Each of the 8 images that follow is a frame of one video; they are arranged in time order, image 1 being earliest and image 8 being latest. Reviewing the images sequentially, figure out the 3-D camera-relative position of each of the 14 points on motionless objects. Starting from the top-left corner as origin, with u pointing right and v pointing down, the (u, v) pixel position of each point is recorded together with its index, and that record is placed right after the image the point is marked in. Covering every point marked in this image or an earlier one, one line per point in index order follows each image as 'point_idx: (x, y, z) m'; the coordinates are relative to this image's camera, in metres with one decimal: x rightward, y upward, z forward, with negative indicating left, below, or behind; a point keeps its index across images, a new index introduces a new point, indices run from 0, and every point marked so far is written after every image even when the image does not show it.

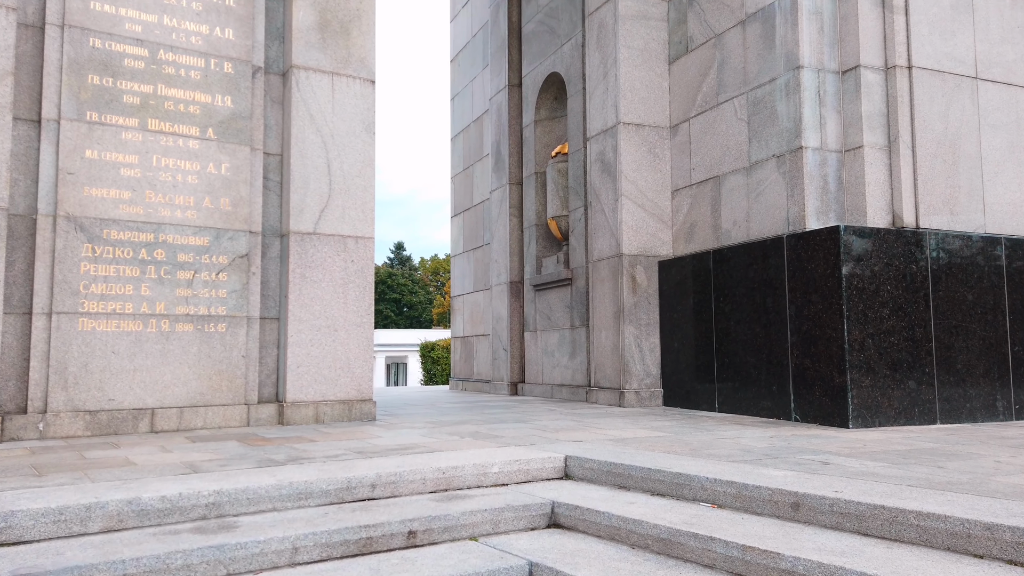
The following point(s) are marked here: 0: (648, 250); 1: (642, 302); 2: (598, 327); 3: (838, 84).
0: (+2.3, +0.6, +12.5) m
1: (+2.2, -0.2, +12.4) m
2: (+1.5, -0.7, +13.0) m
3: (+4.6, +2.9, +10.4) m
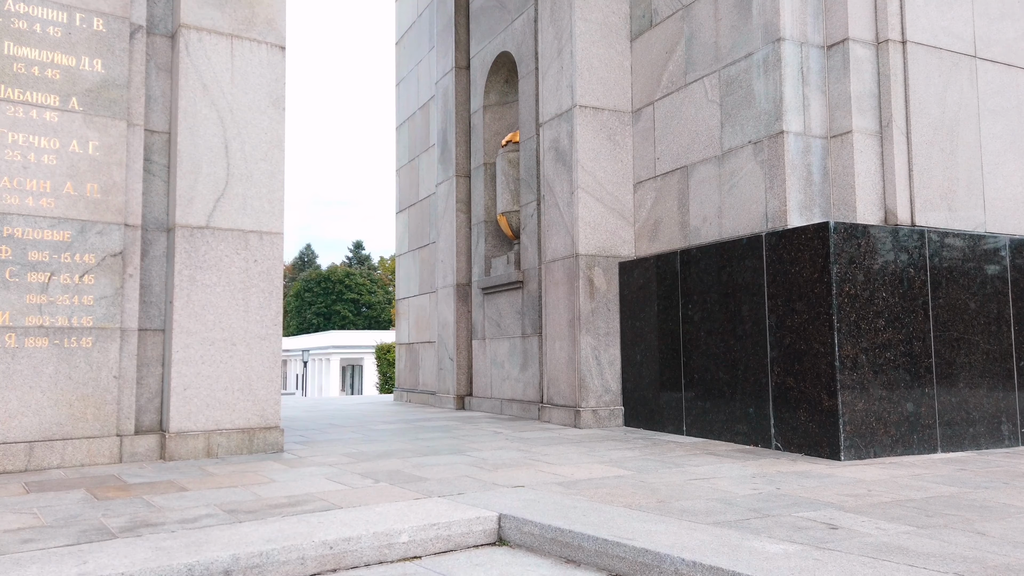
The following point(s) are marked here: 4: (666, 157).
0: (+1.4, +0.6, +11.1) m
1: (+1.3, -0.3, +10.9) m
2: (+0.6, -0.8, +11.5) m
3: (+3.8, +2.8, +9.1) m
4: (+2.2, +1.9, +10.7) m
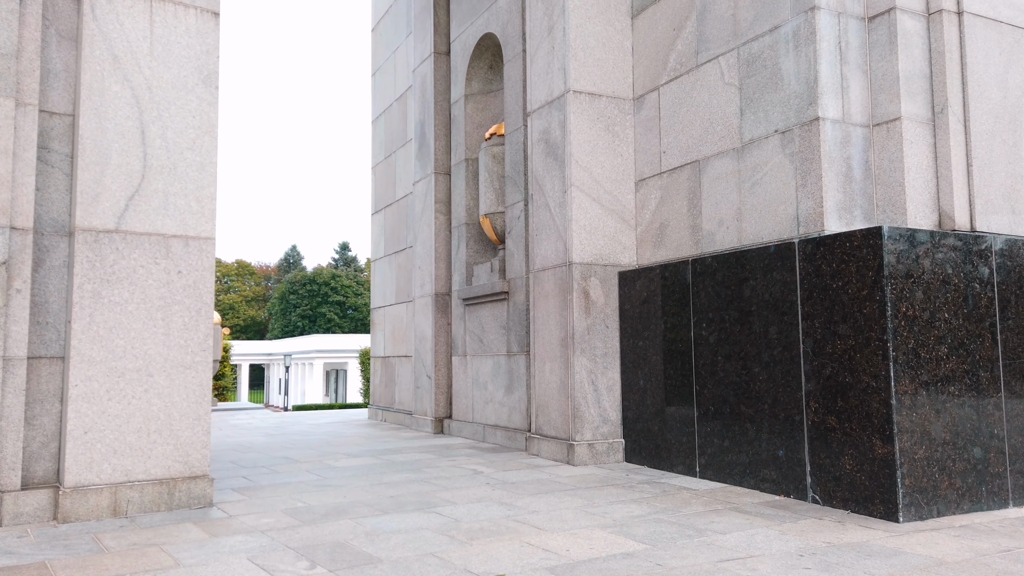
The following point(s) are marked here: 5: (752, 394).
0: (+1.2, +0.4, +9.6) m
1: (+1.1, -0.5, +9.5) m
2: (+0.4, -1.0, +10.0) m
3: (+3.7, +2.6, +7.7) m
4: (+2.0, +1.7, +9.2) m
5: (+2.5, -1.1, +7.5) m
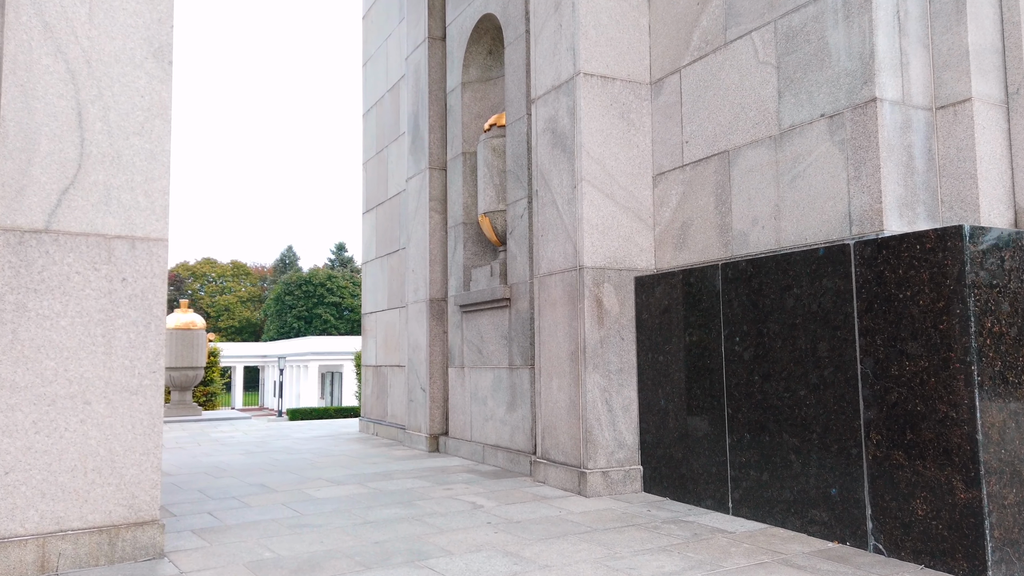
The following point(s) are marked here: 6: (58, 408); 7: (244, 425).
0: (+1.3, +0.3, +8.5) m
1: (+1.1, -0.6, +8.4) m
2: (+0.4, -1.0, +8.9) m
3: (+3.7, +2.6, +6.6) m
4: (+2.1, +1.6, +8.2) m
5: (+2.5, -1.2, +6.5) m
6: (-3.4, -0.9, +5.6) m
7: (-6.9, -3.6, +19.0) m
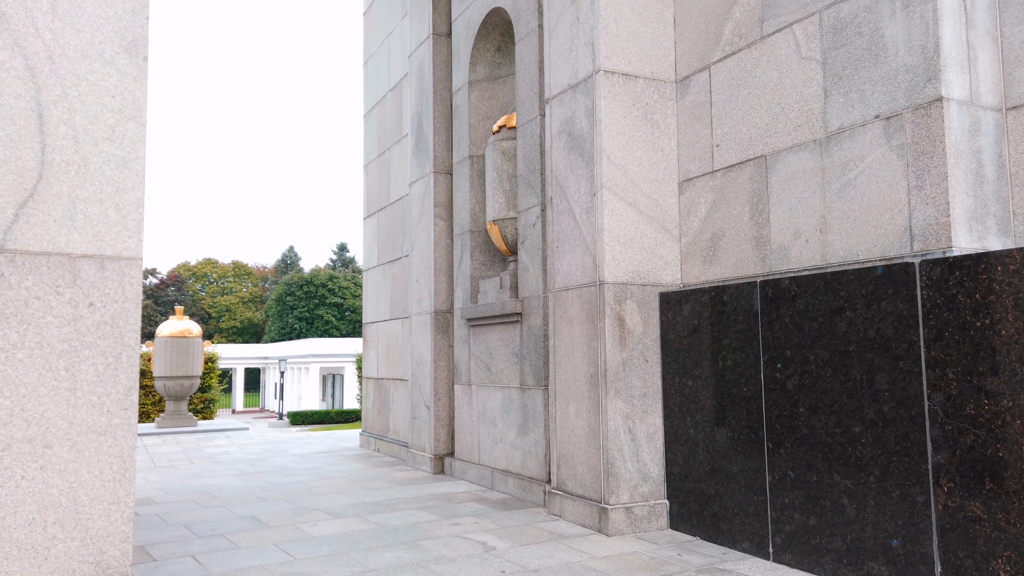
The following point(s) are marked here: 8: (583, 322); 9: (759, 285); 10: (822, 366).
0: (+1.4, +0.1, +7.8) m
1: (+1.3, -0.7, +7.7) m
2: (+0.6, -1.2, +8.2) m
3: (+3.8, +2.4, +5.9) m
4: (+2.2, +1.5, +7.4) m
5: (+2.7, -1.4, +5.8) m
6: (-3.3, -1.1, +4.9) m
7: (-6.8, -3.7, +18.4) m
8: (+0.8, -0.4, +7.9) m
9: (+2.2, 0.0, +6.7) m
10: (+2.5, -0.6, +6.0) m
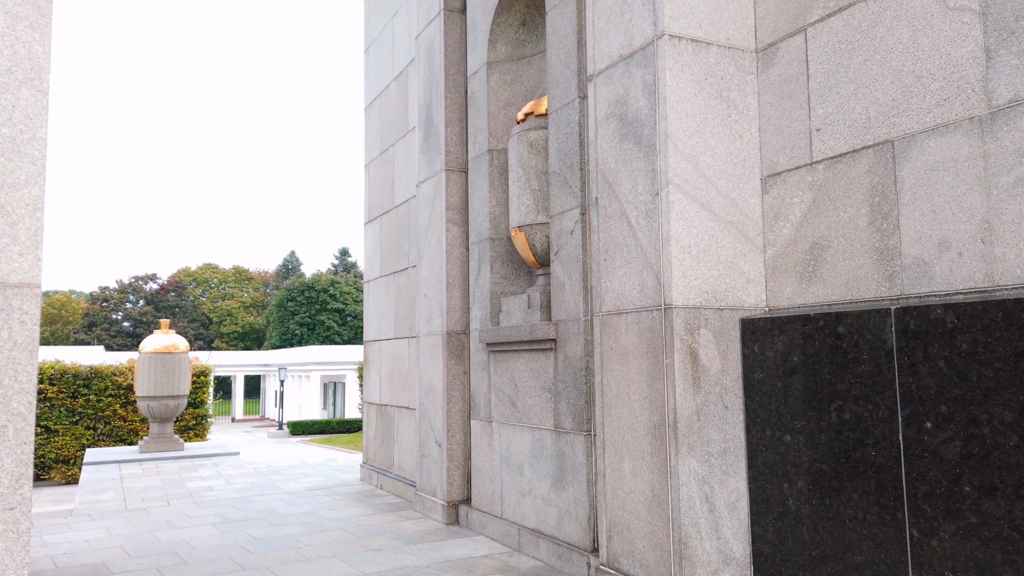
0: (+1.7, -0.1, +6.1) m
1: (+1.6, -0.9, +6.0) m
2: (+0.9, -1.4, +6.5) m
3: (+4.2, +2.2, +4.2) m
4: (+2.5, +1.3, +5.7) m
5: (+3.0, -1.5, +4.0) m
6: (-3.0, -1.3, +3.2) m
7: (-6.4, -4.0, +16.6) m
8: (+1.1, -0.6, +6.2) m
9: (+2.6, -0.2, +5.0) m
10: (+2.9, -0.8, +4.3) m
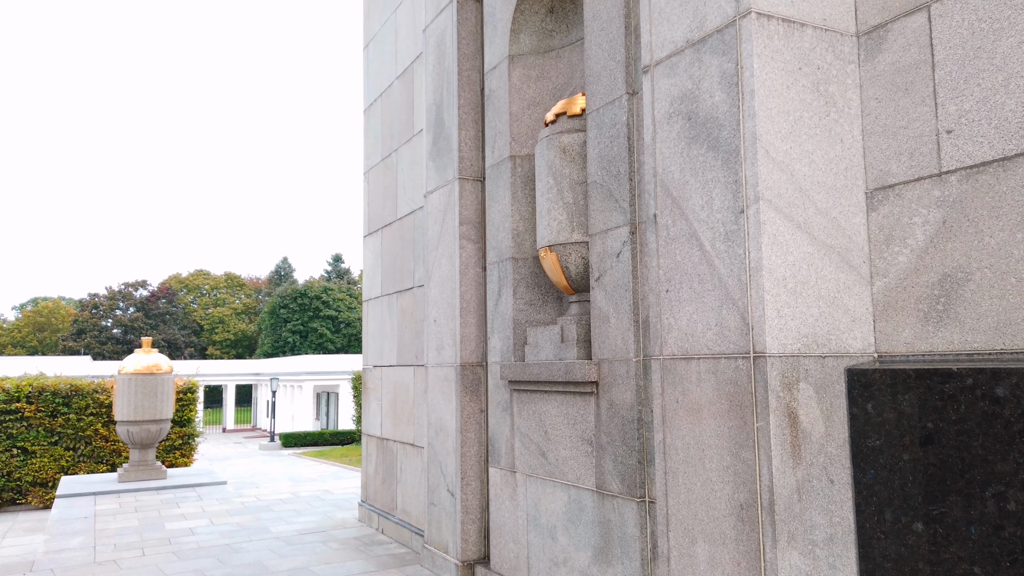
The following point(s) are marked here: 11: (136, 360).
0: (+2.0, -0.4, +4.9) m
1: (+1.9, -1.2, +4.7) m
2: (+1.2, -1.7, +5.2) m
3: (+4.5, +1.9, +3.0) m
4: (+2.9, +1.0, +4.5) m
5: (+3.3, -1.8, +2.8) m
6: (-2.6, -1.5, +1.9) m
7: (-6.2, -4.4, +15.3) m
8: (+1.4, -0.9, +5.0) m
9: (+2.9, -0.4, +3.7) m
10: (+3.2, -1.1, +3.1) m
11: (-9.2, -1.8, +18.0) m
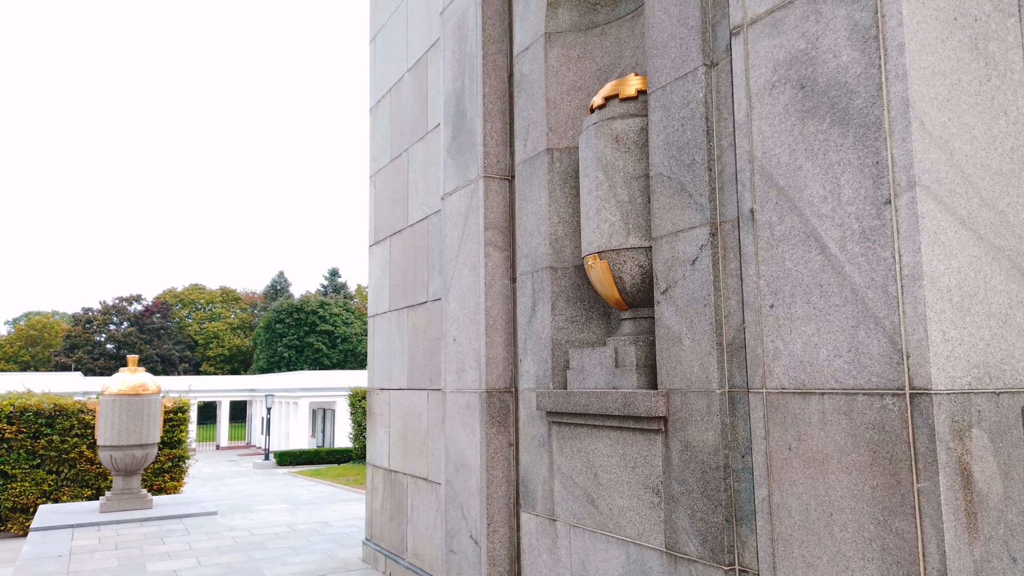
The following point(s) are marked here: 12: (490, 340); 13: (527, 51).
0: (+2.4, -0.4, +3.7) m
1: (+2.3, -1.3, +3.5) m
2: (+1.6, -1.8, +4.0) m
3: (+4.9, +1.9, +1.9) m
4: (+3.2, +0.9, +3.4) m
5: (+3.7, -1.8, +1.6) m
6: (-2.2, -1.6, +0.6) m
7: (-5.9, -4.7, +14.0) m
8: (+1.8, -0.9, +3.8) m
9: (+3.3, -0.5, +2.5) m
10: (+3.6, -1.1, +1.9) m
11: (-8.9, -2.1, +16.8) m
12: (-0.2, -0.5, +7.6) m
13: (+0.2, +2.4, +7.4) m
